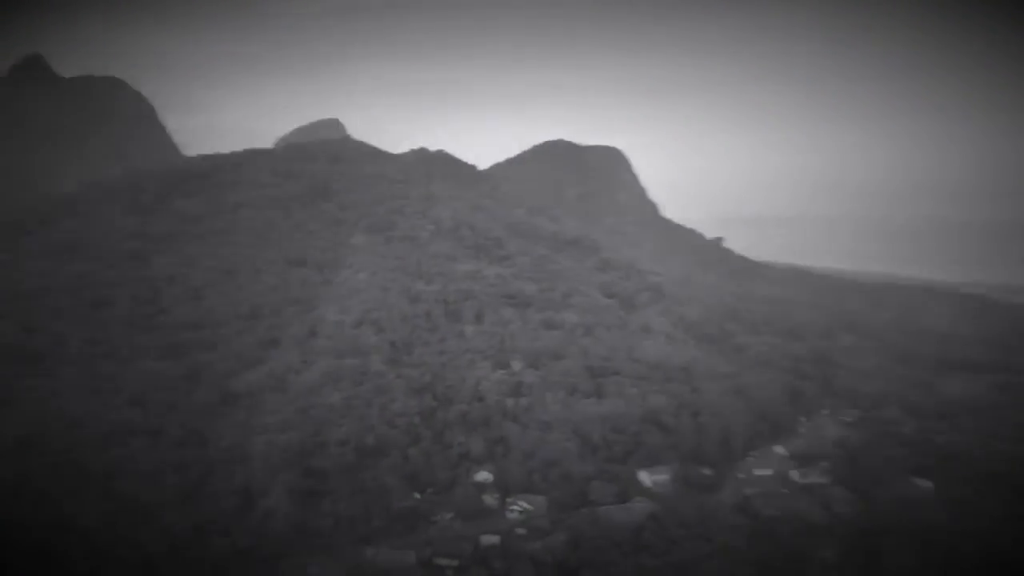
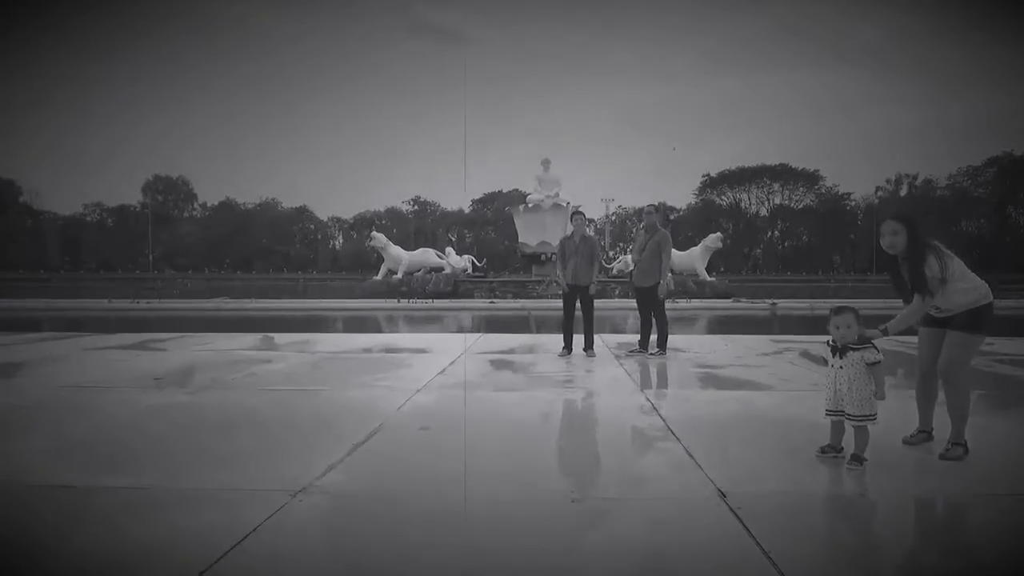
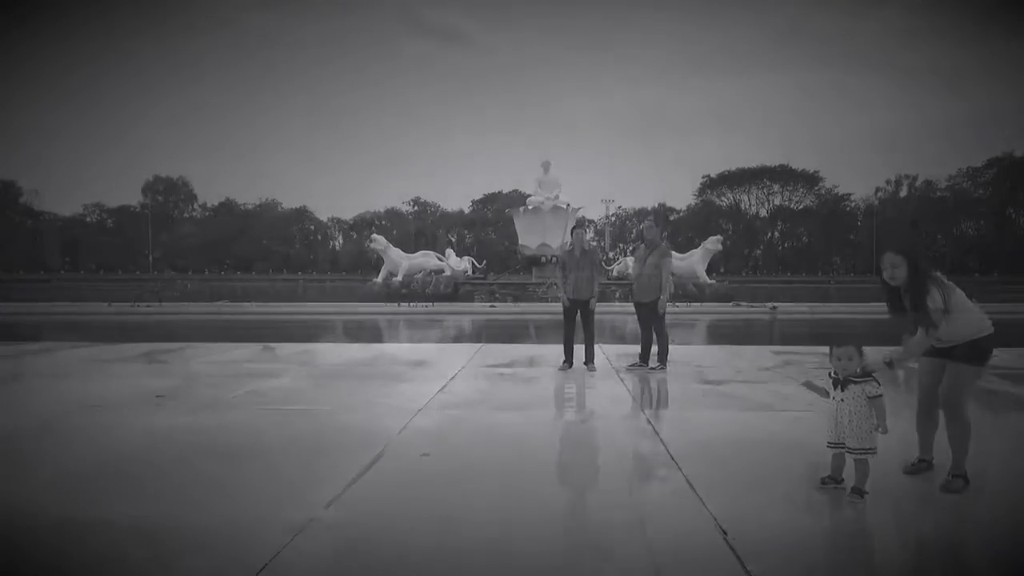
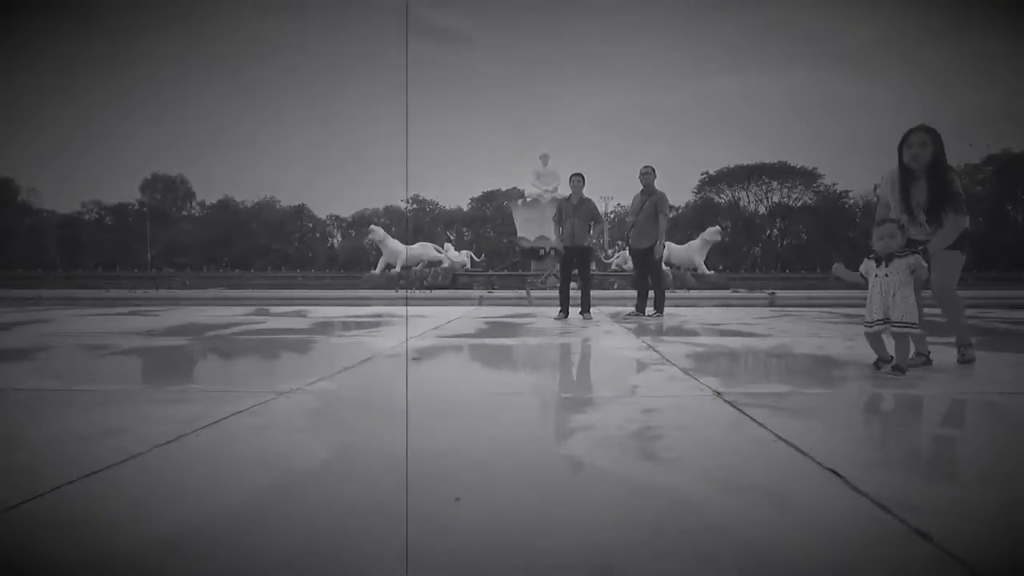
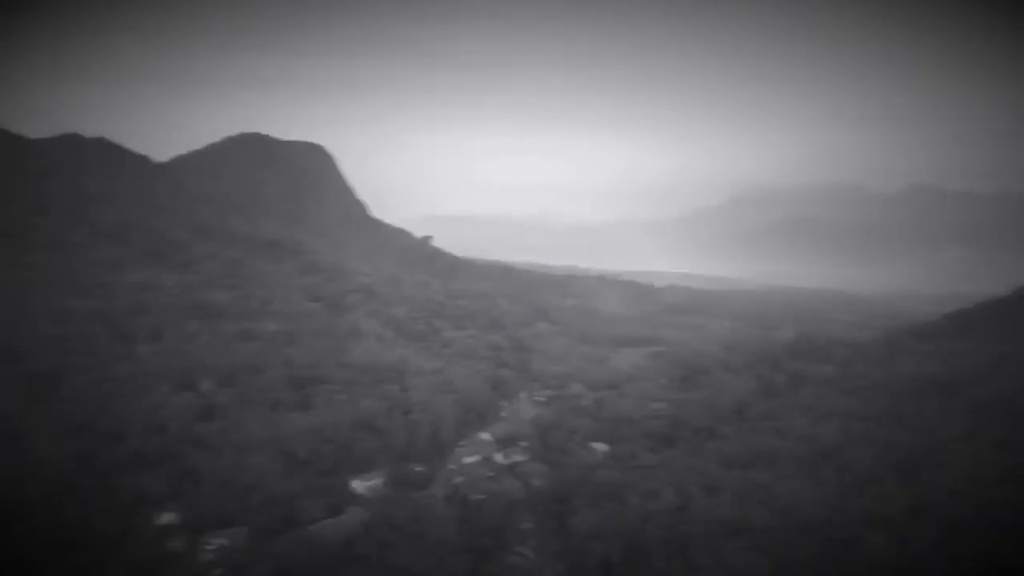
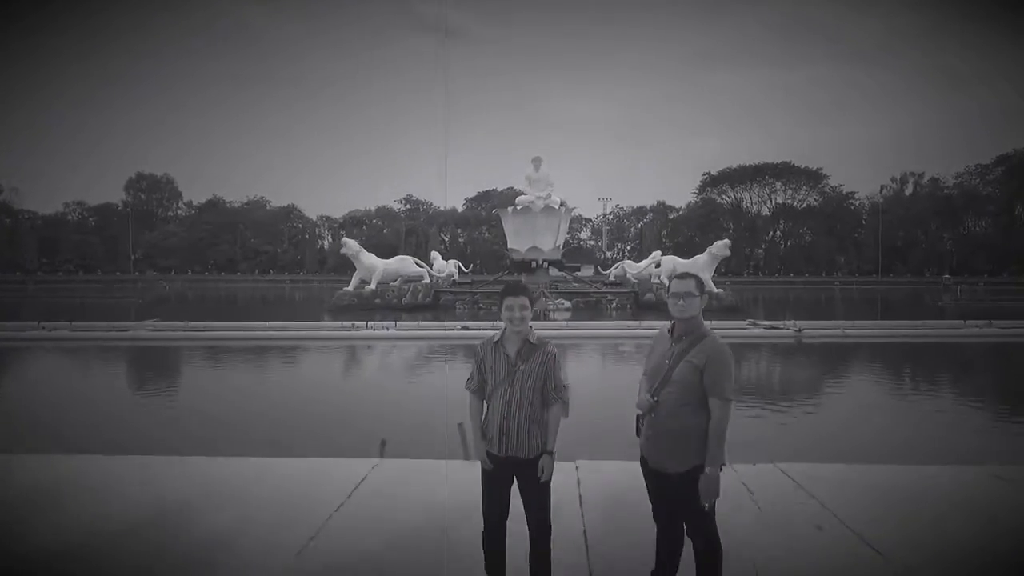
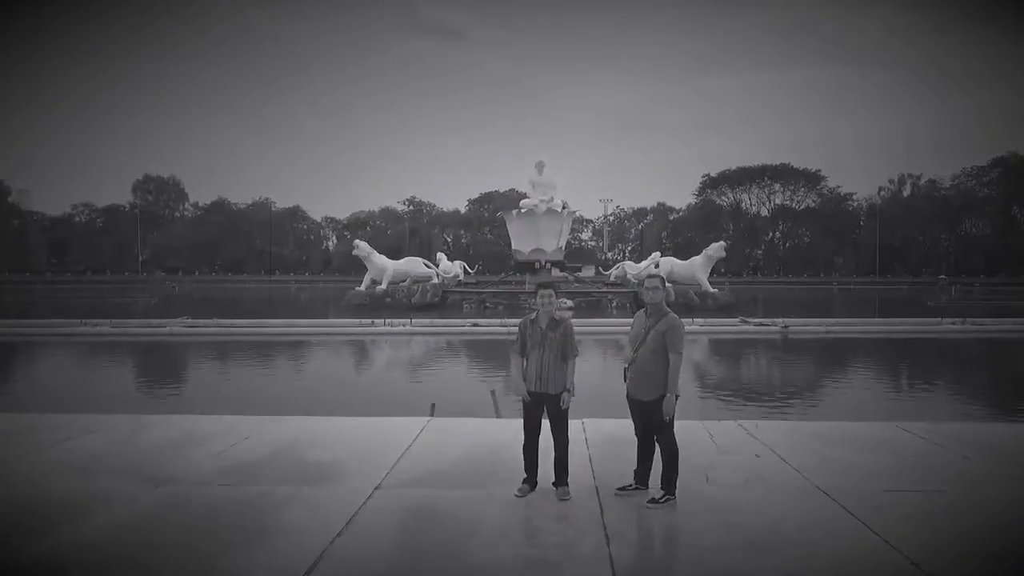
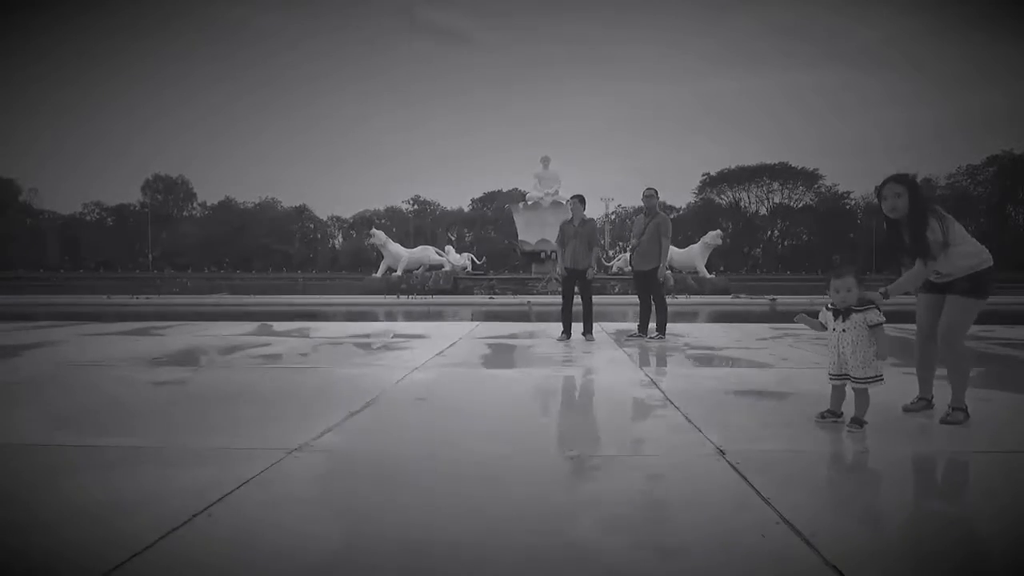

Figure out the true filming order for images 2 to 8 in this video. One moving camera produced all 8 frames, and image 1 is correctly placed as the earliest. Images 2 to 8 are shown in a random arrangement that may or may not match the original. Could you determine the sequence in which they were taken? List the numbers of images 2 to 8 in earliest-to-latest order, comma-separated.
5, 4, 8, 2, 3, 7, 6
